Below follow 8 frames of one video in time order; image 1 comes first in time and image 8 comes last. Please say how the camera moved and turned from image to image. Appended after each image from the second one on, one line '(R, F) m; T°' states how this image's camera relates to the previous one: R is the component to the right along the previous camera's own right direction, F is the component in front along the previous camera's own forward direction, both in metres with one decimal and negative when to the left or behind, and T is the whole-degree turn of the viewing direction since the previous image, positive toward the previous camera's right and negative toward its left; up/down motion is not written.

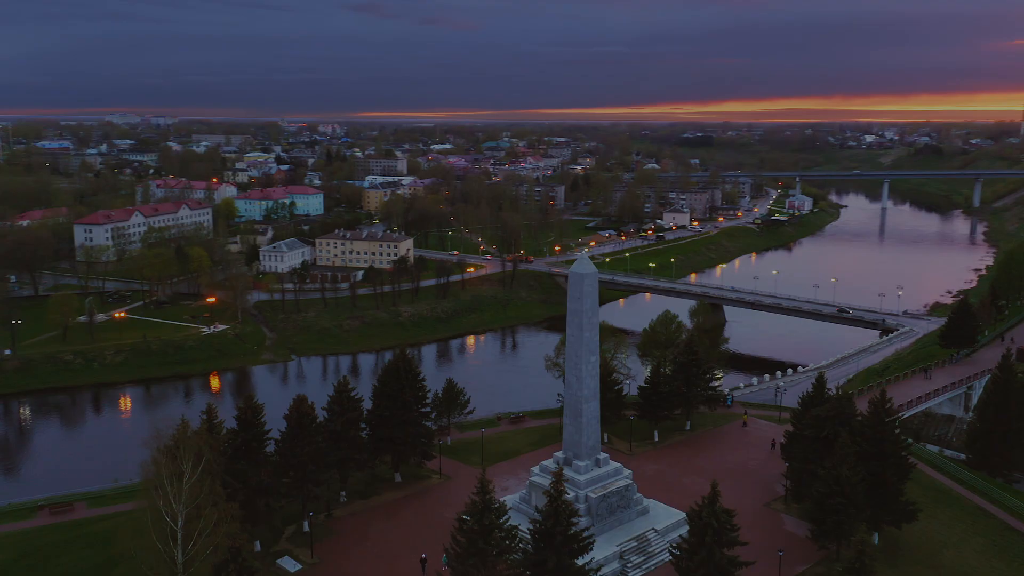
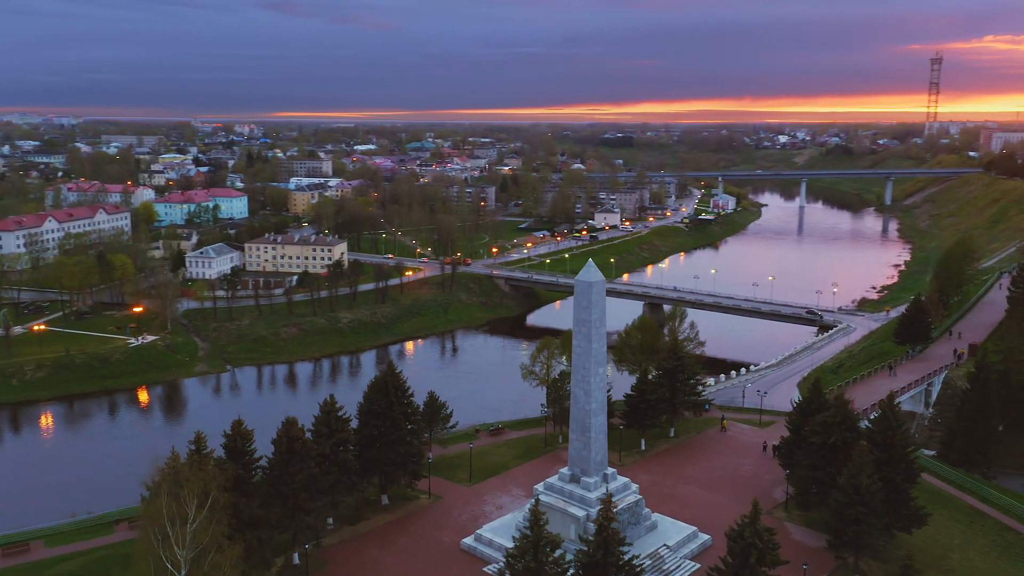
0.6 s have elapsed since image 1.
(-1.5, +0.9) m; +5°
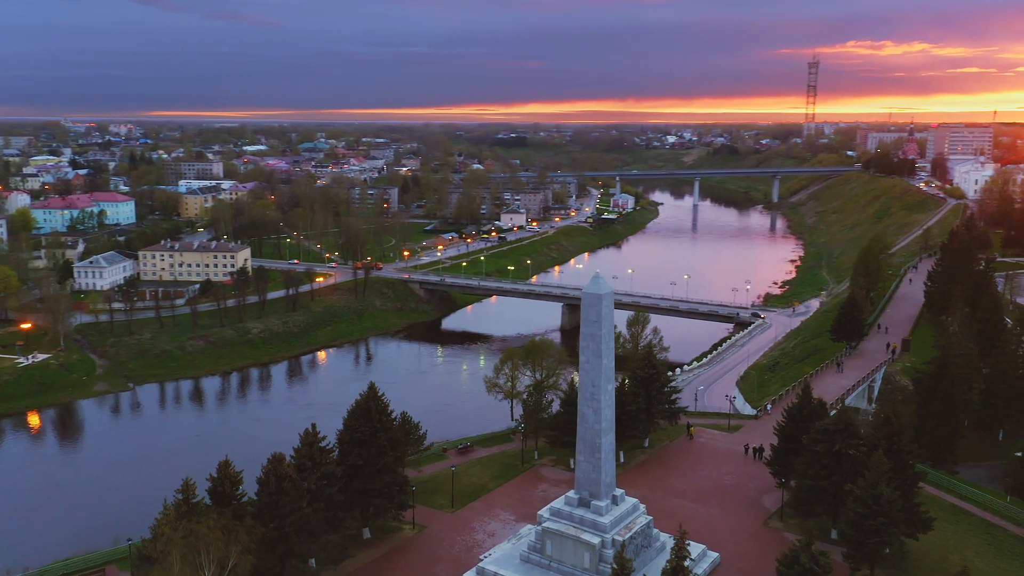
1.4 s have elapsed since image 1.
(-1.8, +1.1) m; +7°
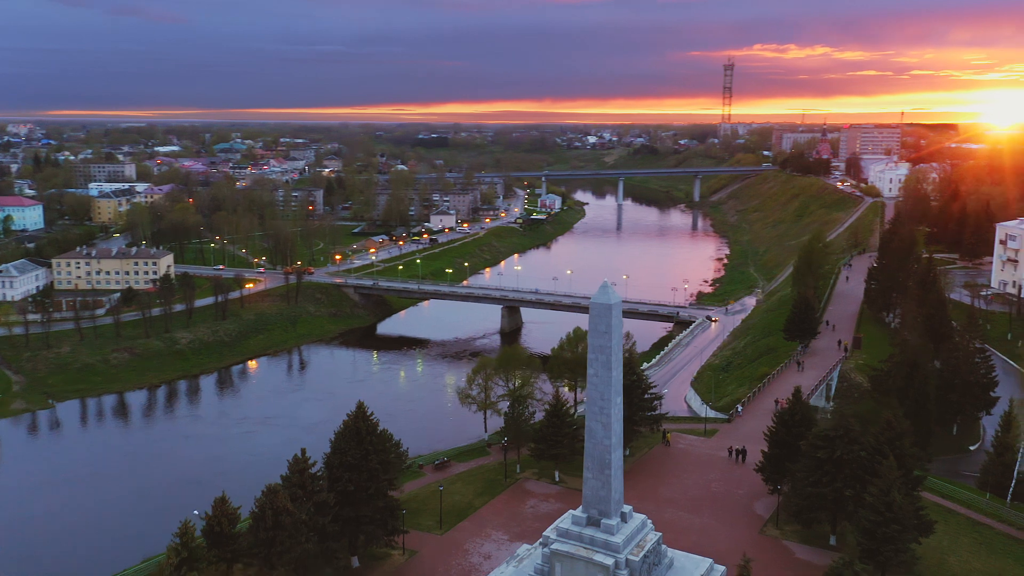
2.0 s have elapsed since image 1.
(-1.3, +0.8) m; +5°
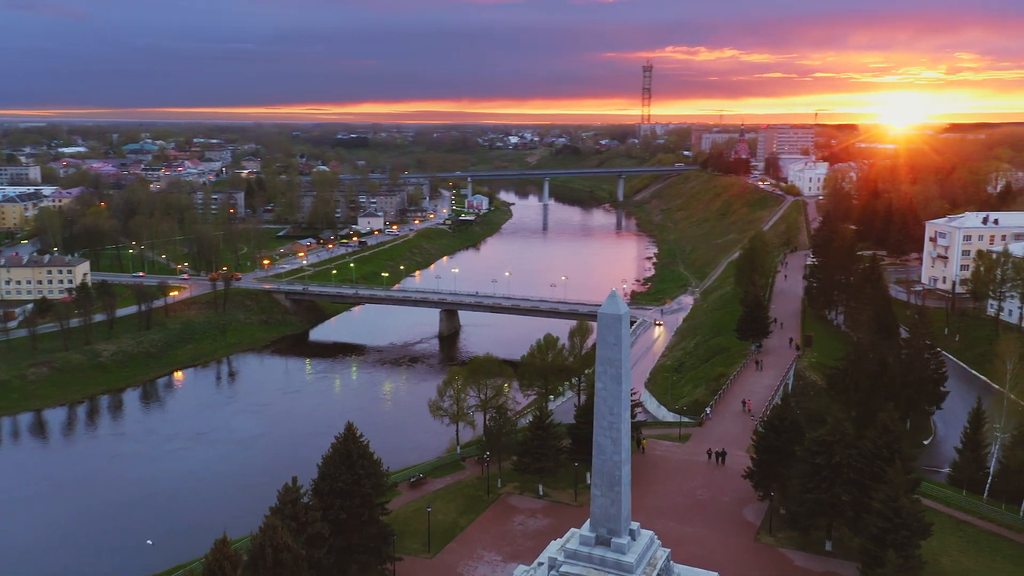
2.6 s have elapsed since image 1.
(-1.3, +0.8) m; +5°
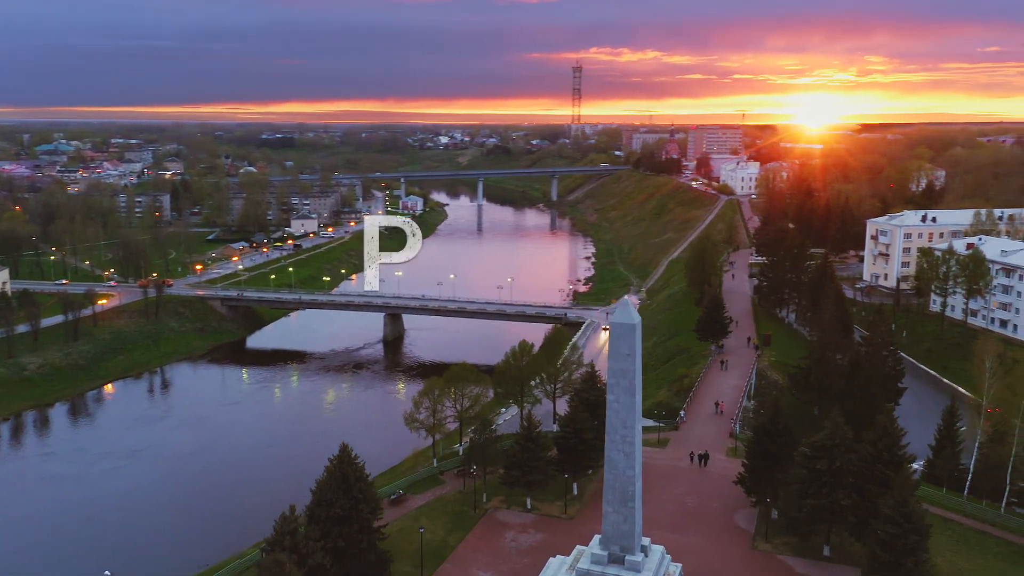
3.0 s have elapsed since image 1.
(-1.2, +0.7) m; +5°
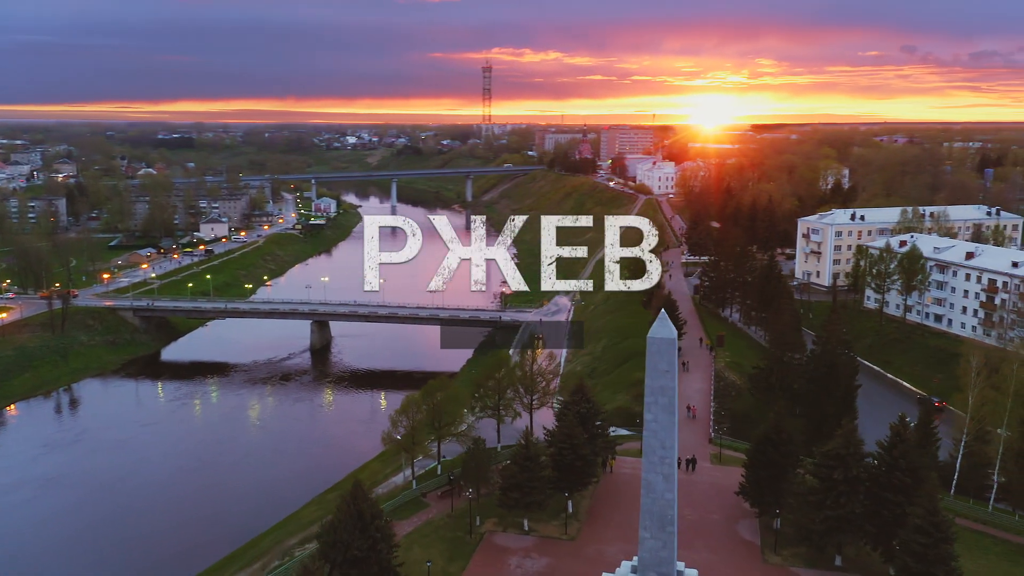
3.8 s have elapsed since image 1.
(-1.7, +1.0) m; +6°
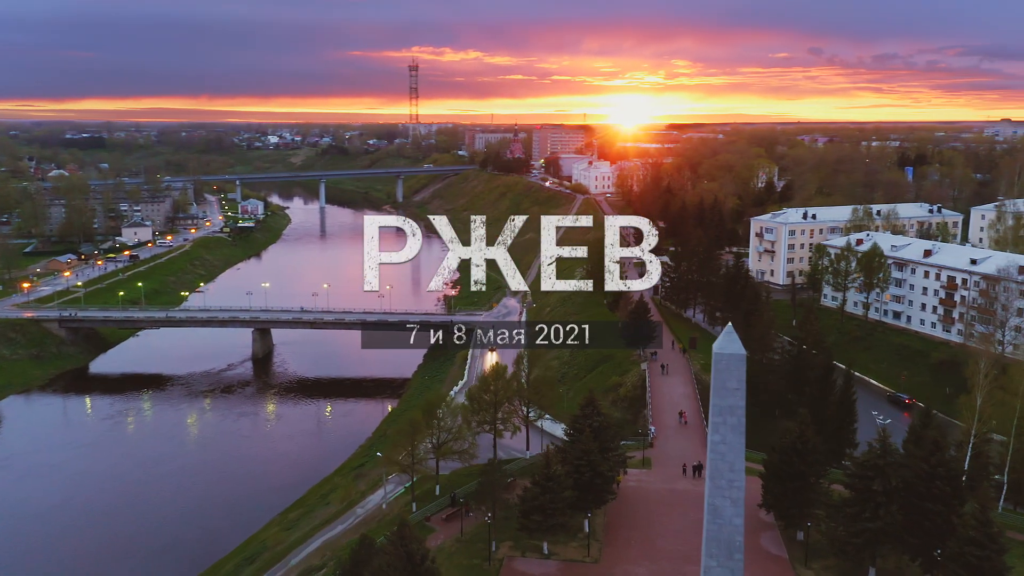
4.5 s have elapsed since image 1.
(-1.7, +1.0) m; +5°
